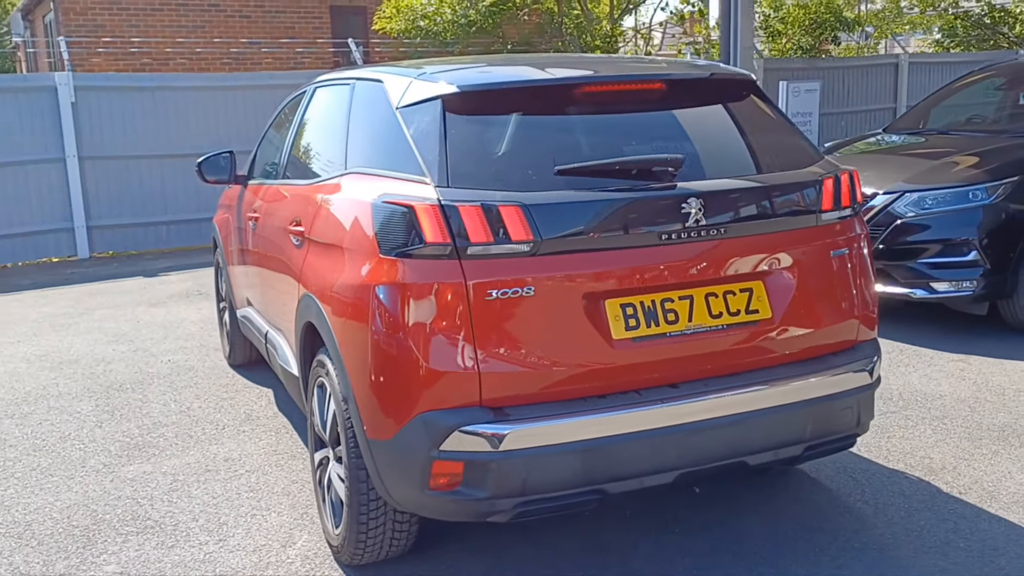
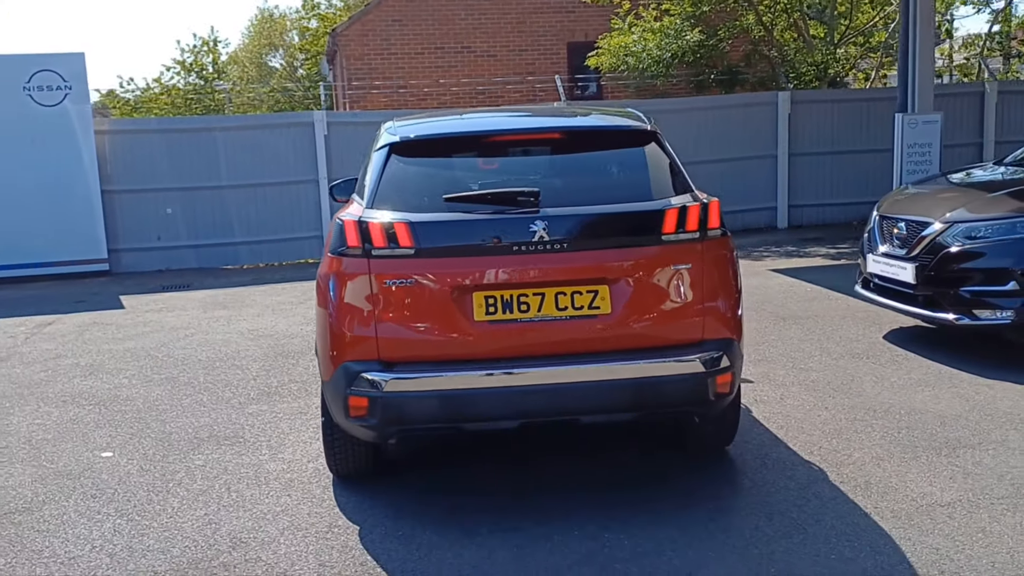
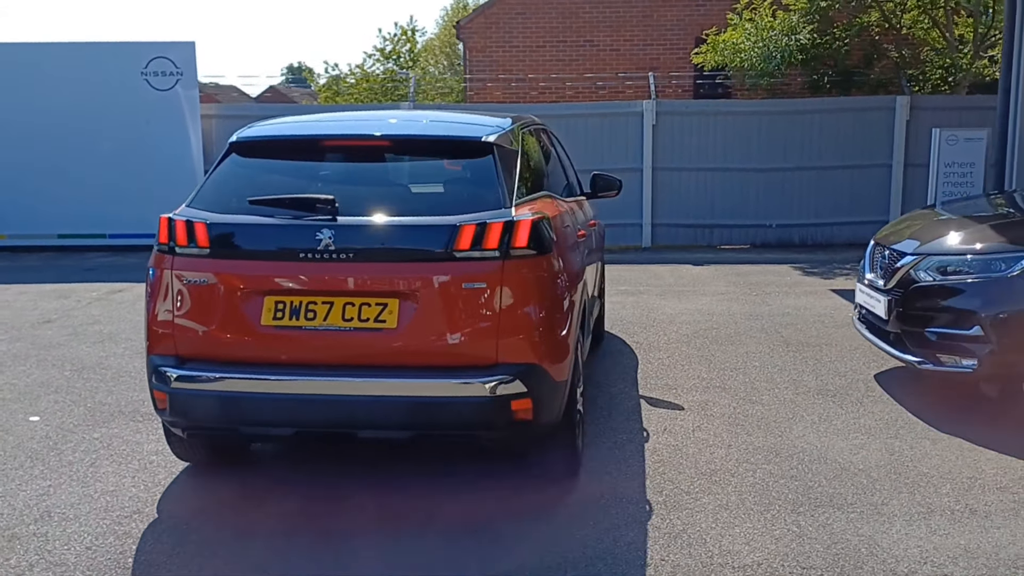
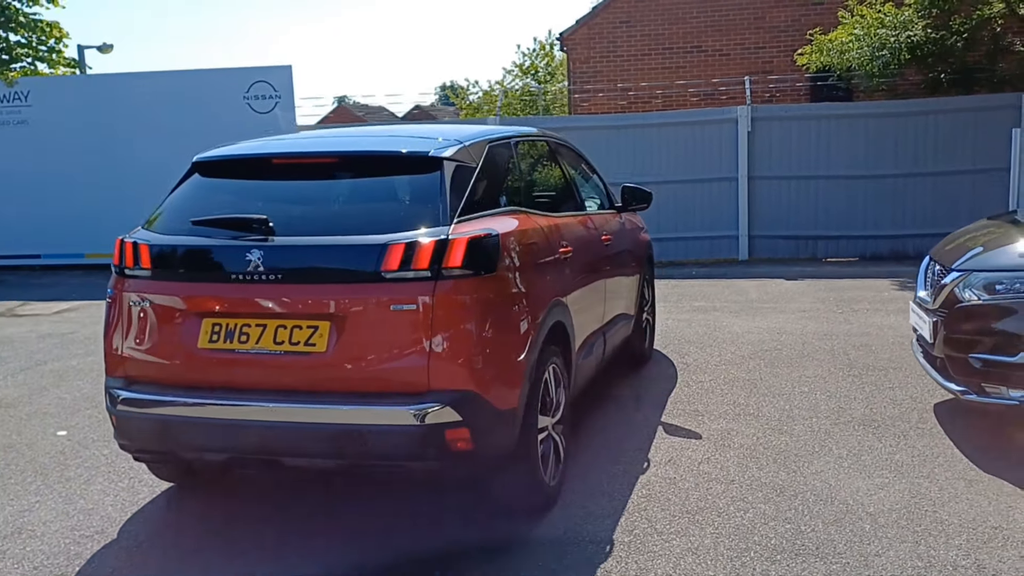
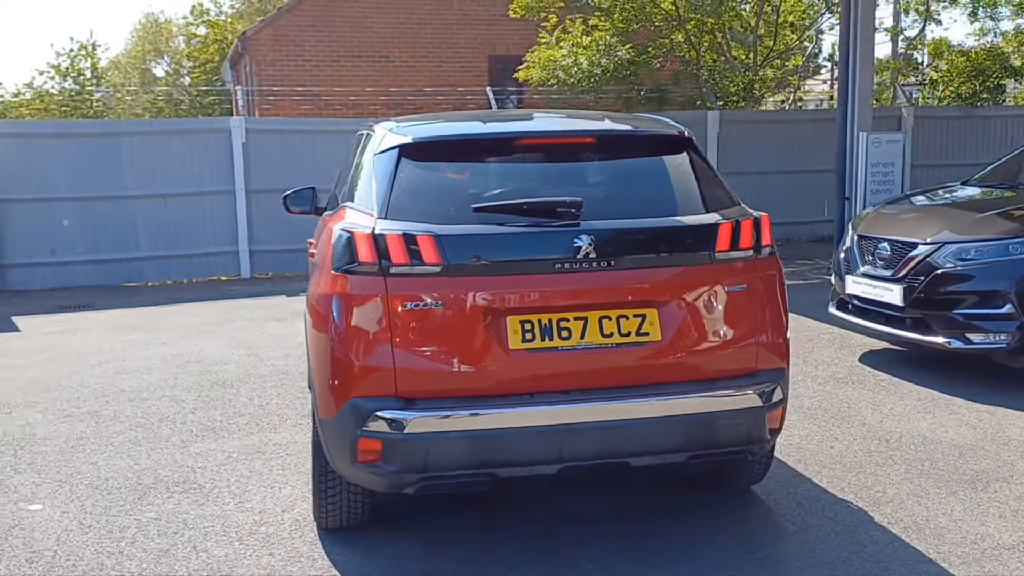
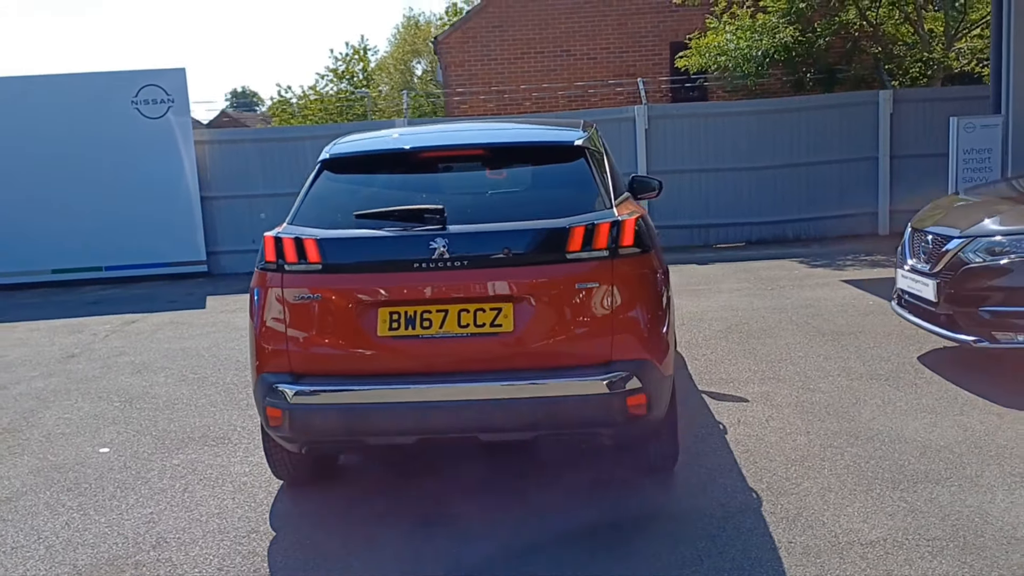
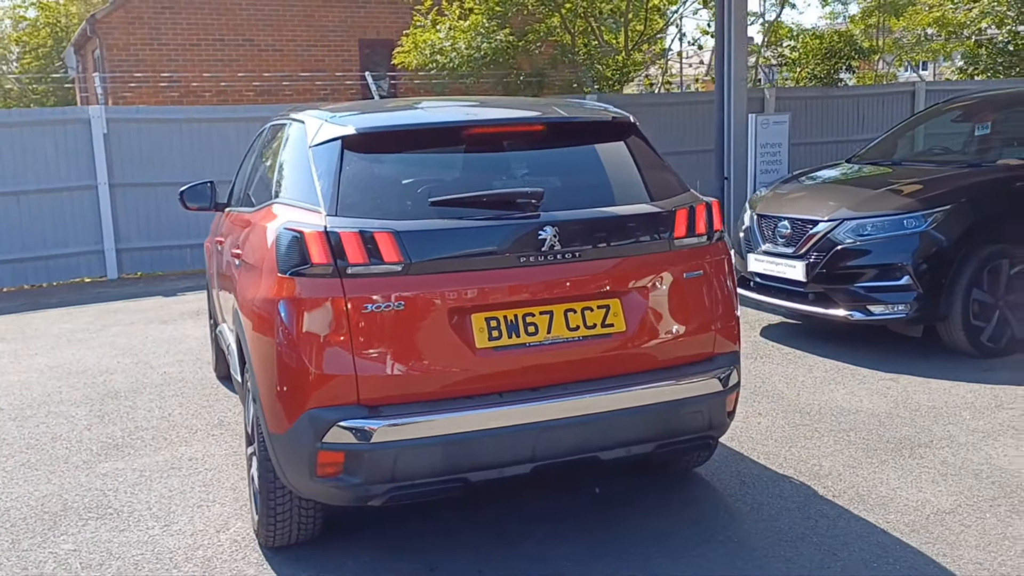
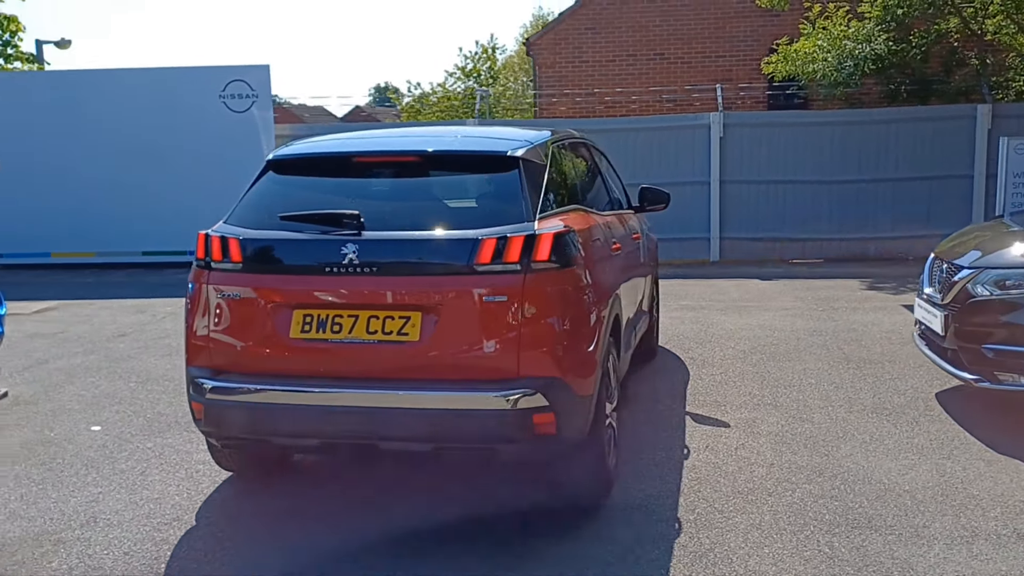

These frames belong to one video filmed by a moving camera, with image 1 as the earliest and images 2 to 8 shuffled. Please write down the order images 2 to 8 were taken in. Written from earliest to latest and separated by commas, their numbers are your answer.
7, 5, 2, 6, 3, 8, 4
